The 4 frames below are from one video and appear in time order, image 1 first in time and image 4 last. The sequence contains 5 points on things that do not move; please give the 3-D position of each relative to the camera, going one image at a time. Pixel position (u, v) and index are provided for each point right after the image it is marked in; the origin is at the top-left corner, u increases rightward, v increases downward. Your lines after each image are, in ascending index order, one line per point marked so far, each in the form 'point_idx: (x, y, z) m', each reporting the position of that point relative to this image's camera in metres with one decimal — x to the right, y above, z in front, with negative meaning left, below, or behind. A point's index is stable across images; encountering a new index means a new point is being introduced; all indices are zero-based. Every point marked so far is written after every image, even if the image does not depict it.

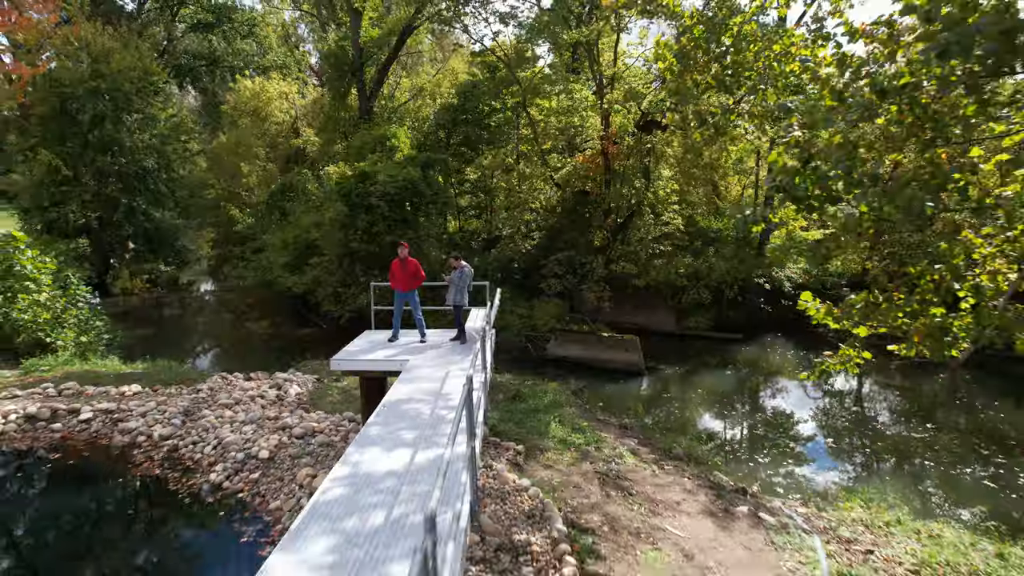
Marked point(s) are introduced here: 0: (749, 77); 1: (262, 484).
0: (+2.8, +2.5, +6.9) m
1: (-2.6, -2.0, +6.0) m
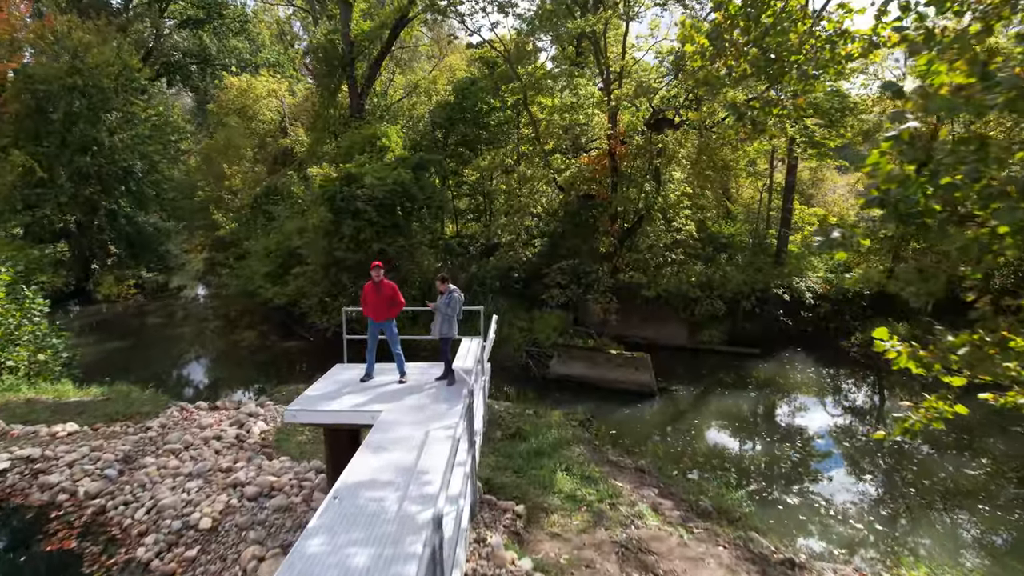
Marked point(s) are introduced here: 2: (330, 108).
0: (+2.8, +2.2, +5.7) m
1: (-2.6, -2.3, +4.8) m
2: (-6.1, +6.0, +19.3) m
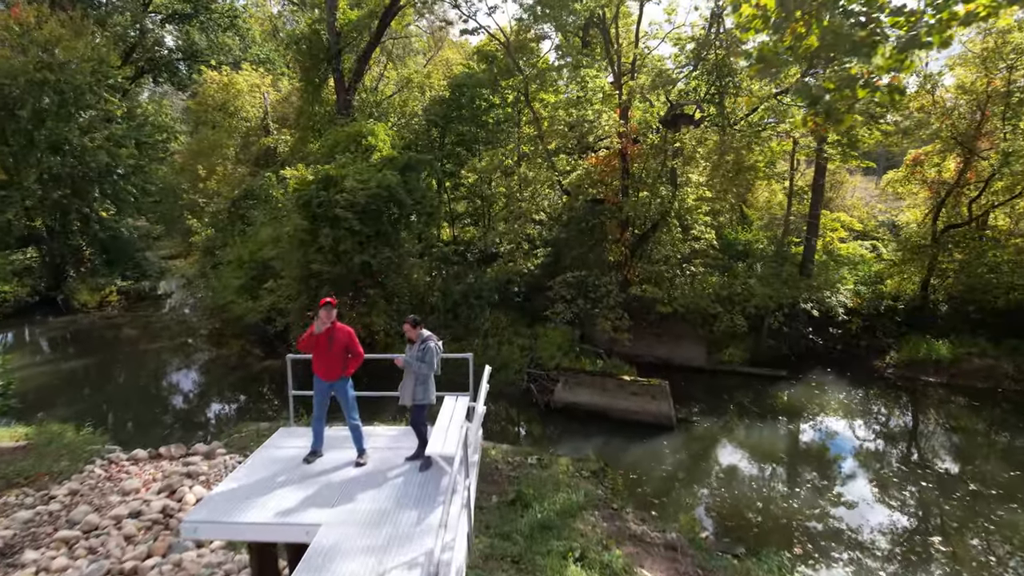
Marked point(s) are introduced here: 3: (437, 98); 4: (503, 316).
0: (+2.8, +1.9, +4.2) m
1: (-2.6, -2.6, +3.3) m
2: (-6.0, +5.6, +17.8) m
3: (-2.0, +5.1, +15.6) m
4: (-0.2, -0.7, +15.0) m
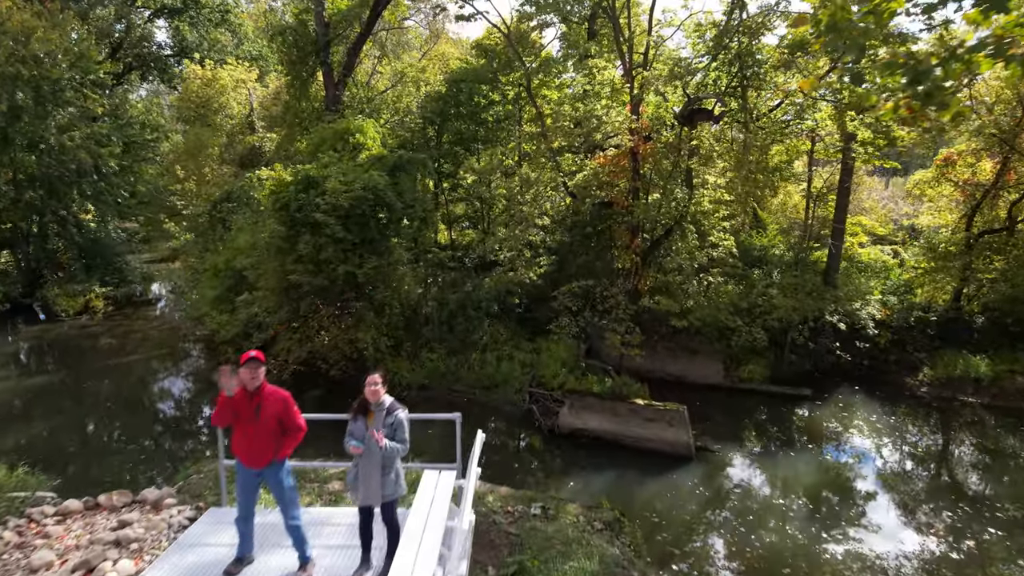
0: (+2.8, +1.7, +3.1) m
1: (-2.6, -2.9, +2.1) m
2: (-6.0, +5.4, +16.6) m
3: (-2.0, +4.9, +14.4) m
4: (-0.2, -1.0, +13.8) m
